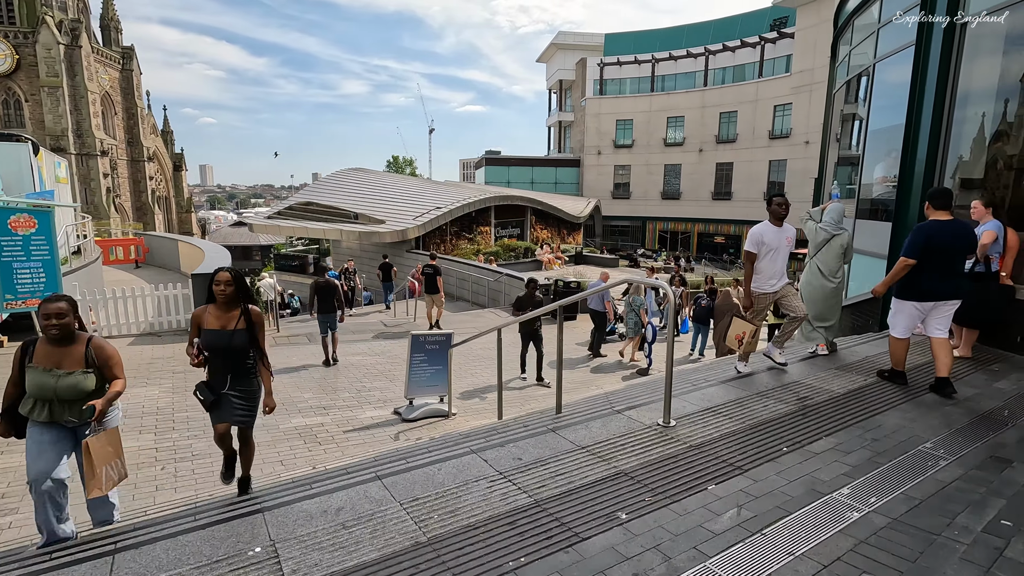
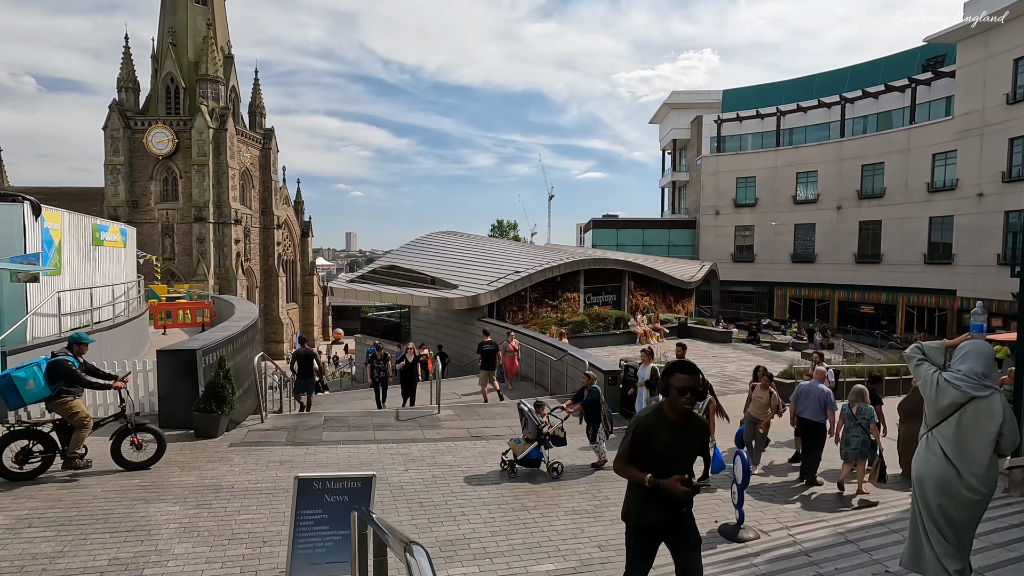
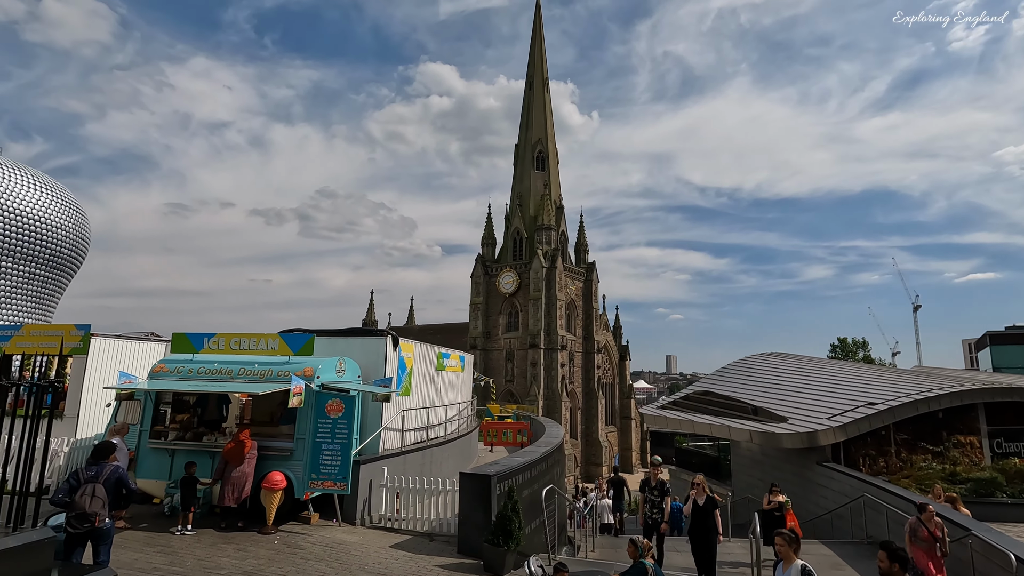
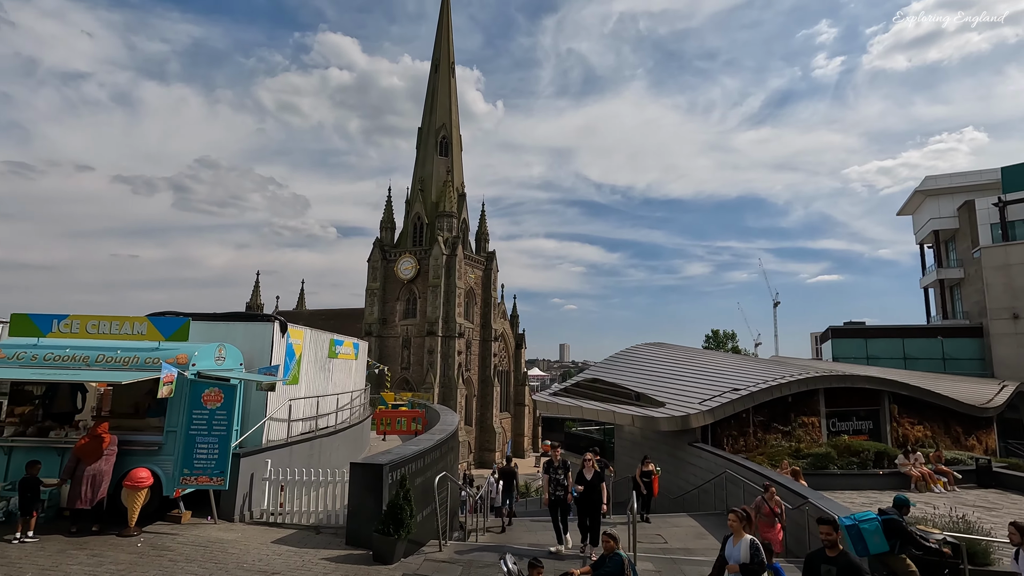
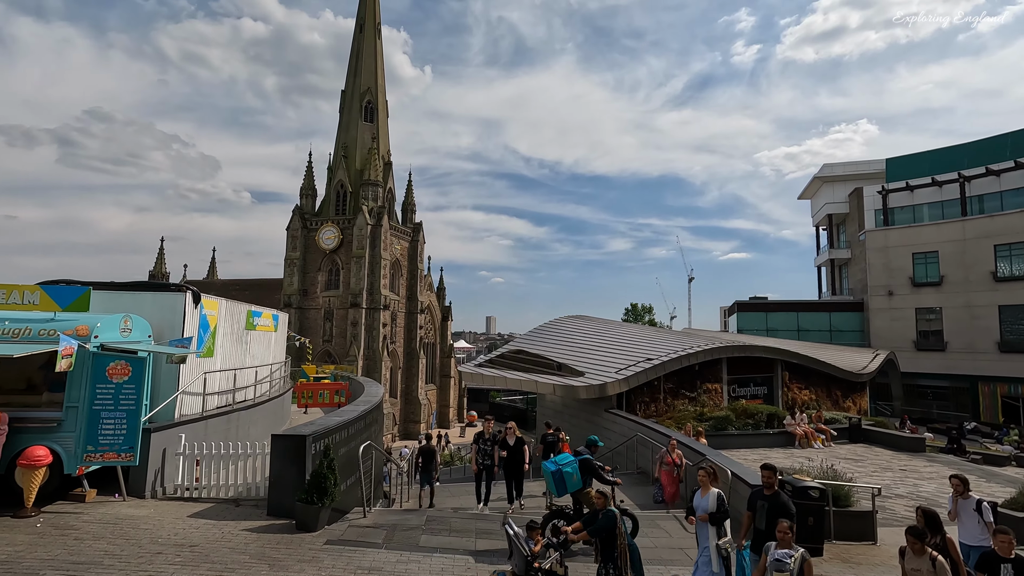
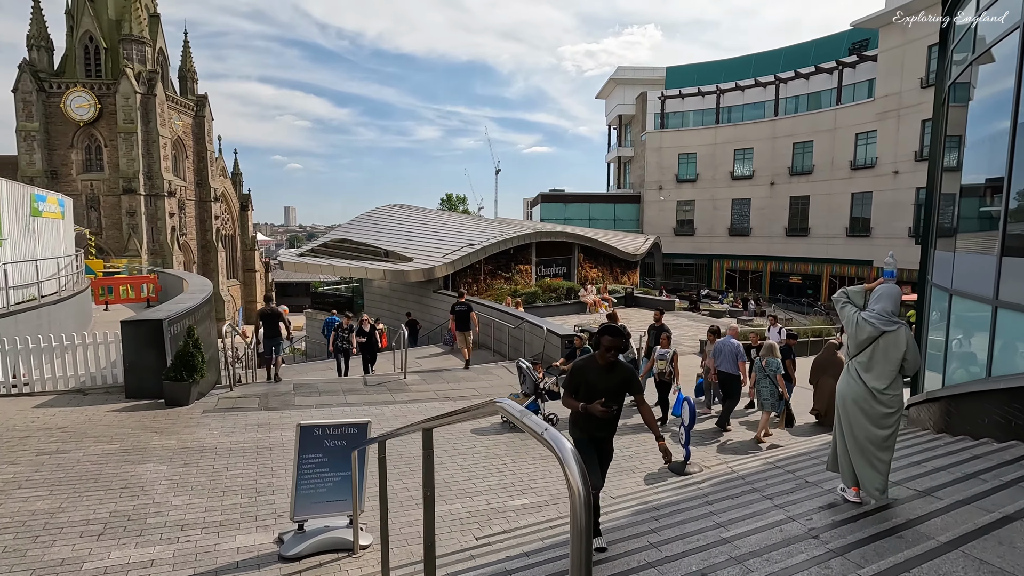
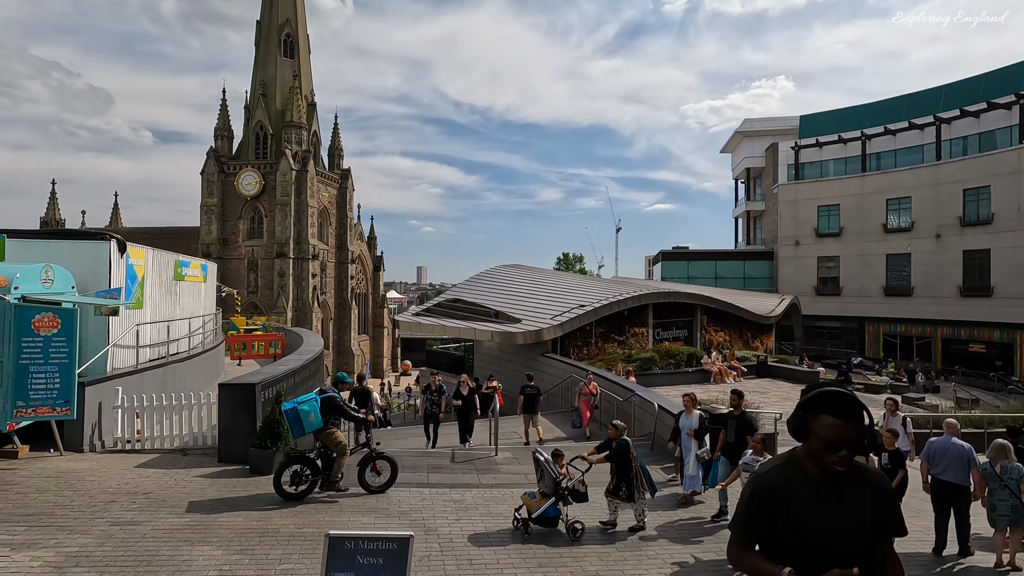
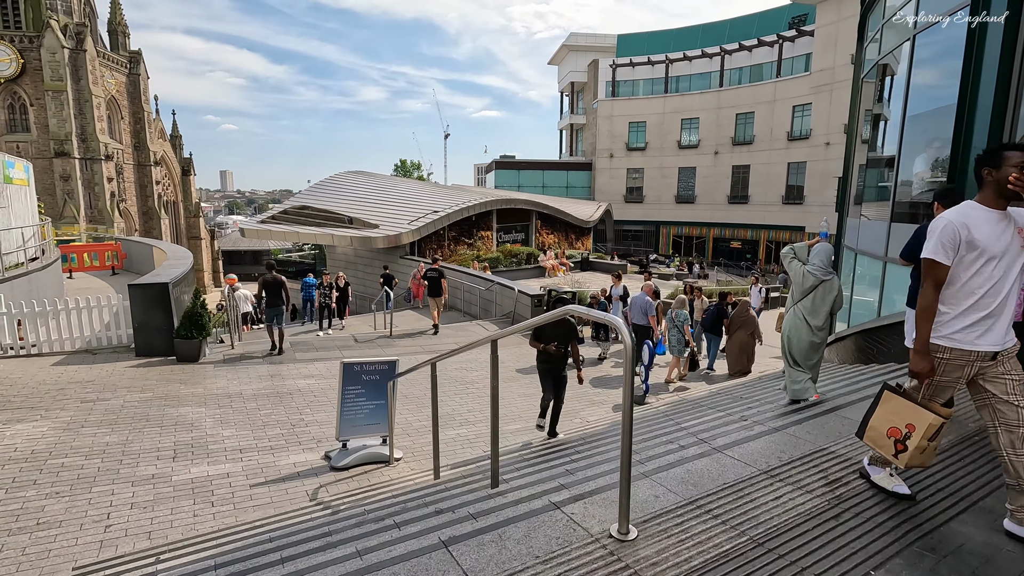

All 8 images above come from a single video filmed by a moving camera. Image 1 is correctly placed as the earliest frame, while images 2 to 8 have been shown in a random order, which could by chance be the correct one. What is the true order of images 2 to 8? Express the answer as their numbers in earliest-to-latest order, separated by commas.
8, 6, 2, 7, 5, 4, 3
